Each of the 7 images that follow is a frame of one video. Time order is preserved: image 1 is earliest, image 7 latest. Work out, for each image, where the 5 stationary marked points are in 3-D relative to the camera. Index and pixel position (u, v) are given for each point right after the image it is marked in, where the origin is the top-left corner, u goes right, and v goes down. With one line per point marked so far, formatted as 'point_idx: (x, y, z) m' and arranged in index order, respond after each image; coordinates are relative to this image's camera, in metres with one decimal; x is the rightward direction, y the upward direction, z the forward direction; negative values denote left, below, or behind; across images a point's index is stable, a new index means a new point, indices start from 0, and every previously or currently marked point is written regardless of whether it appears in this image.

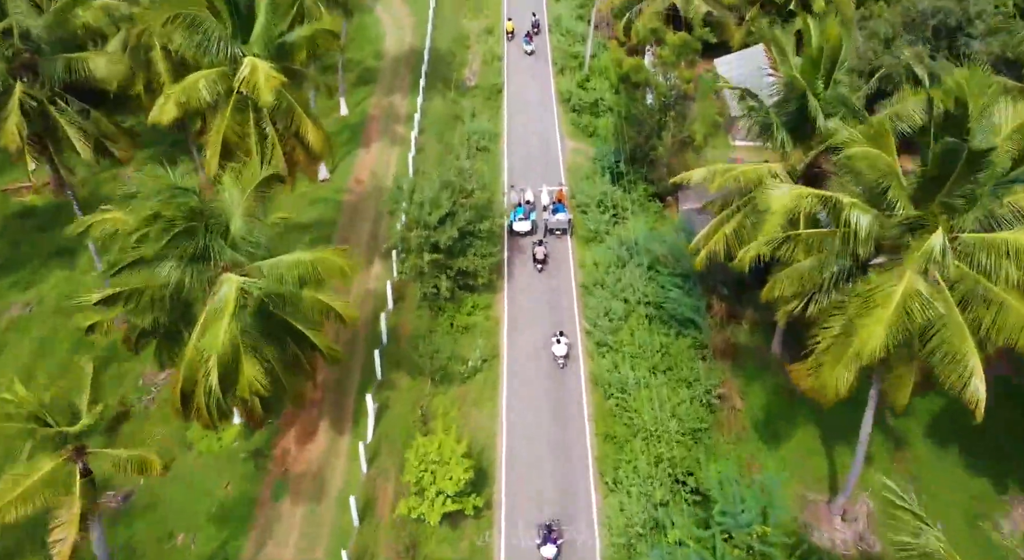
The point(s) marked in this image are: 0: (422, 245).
0: (-2.2, +0.8, +19.9) m
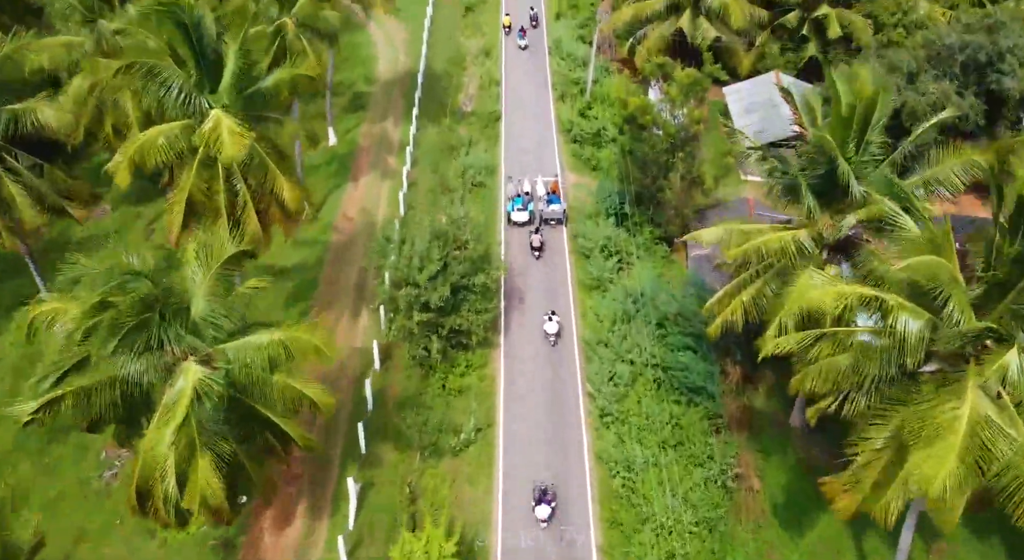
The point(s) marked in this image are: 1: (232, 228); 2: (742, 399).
0: (-2.3, -0.5, +18.3) m
1: (-5.2, +1.0, +15.1) m
2: (+5.0, -2.6, +17.9) m
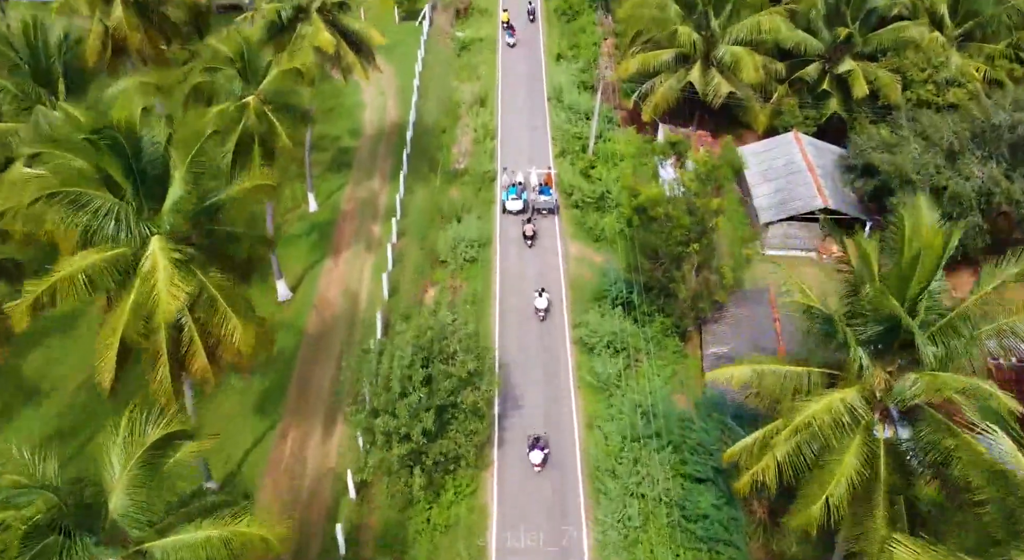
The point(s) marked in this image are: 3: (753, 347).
0: (-2.4, -3.0, +16.0) m
1: (-5.3, -1.4, +12.8) m
2: (+4.9, -5.0, +15.6) m
3: (+5.7, -1.4, +19.3) m
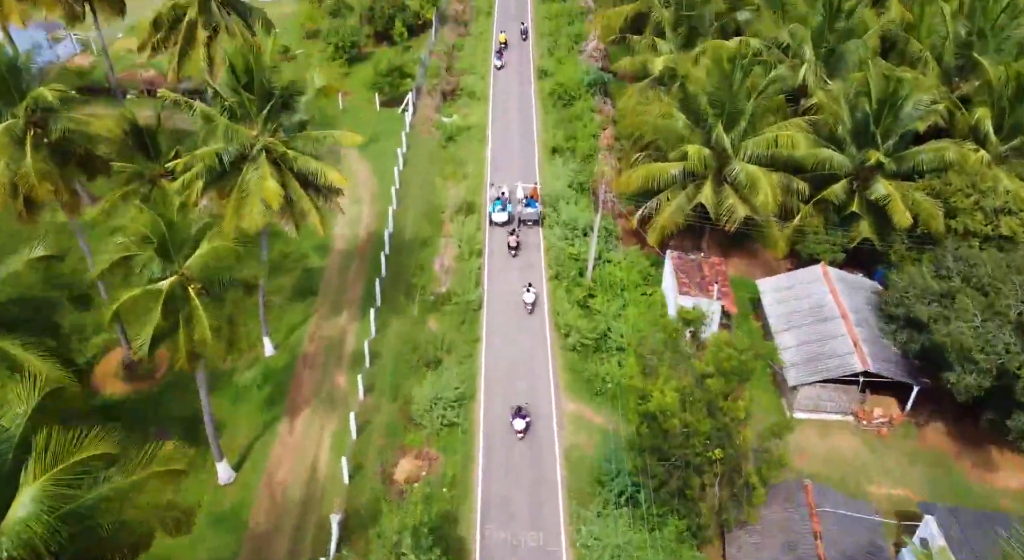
0: (-2.7, -6.9, +12.4) m
1: (-5.6, -5.2, +9.3) m
2: (+4.6, -8.9, +11.9) m
3: (+5.3, -5.4, +15.8) m
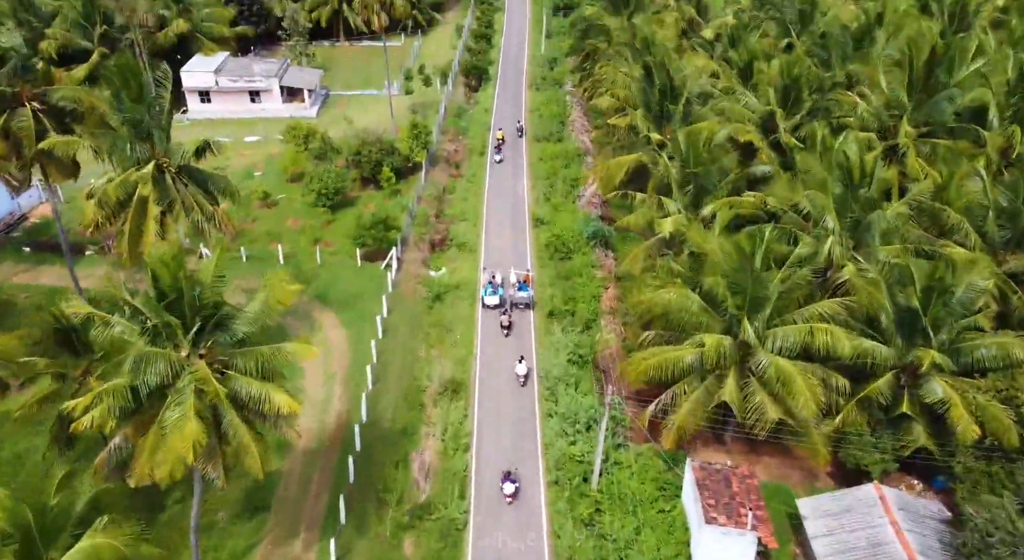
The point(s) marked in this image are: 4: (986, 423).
0: (-2.9, -10.6, +7.6) m
1: (-5.7, -8.5, +4.7) m
2: (+4.4, -12.5, +6.8) m
3: (+5.2, -9.6, +11.2) m
4: (+11.4, -3.5, +19.7) m
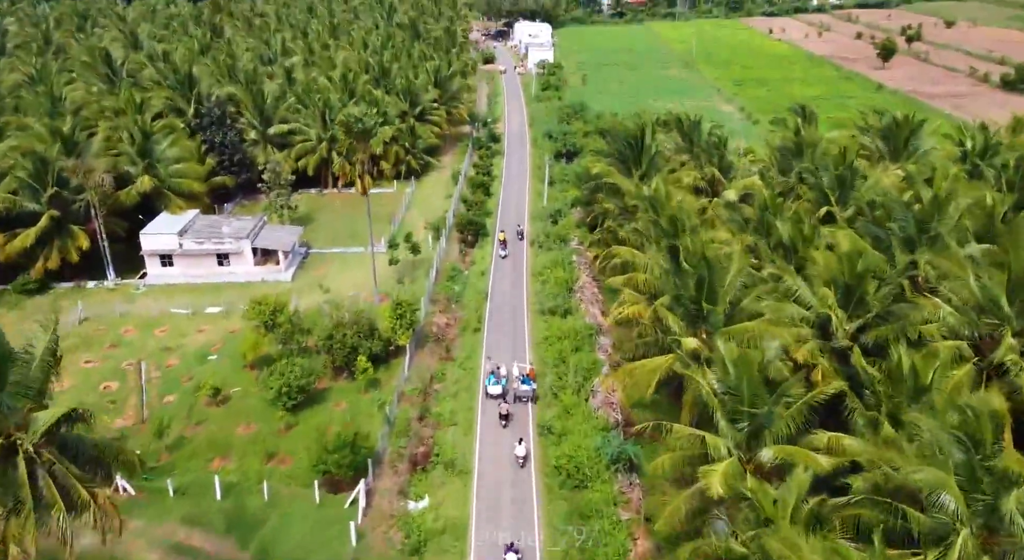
0: (-2.8, -14.6, -1.2) m
1: (-5.7, -12.2, -3.7) m
2: (+4.5, -16.5, -2.2) m
3: (+5.2, -14.2, +2.6) m
4: (+11.4, -9.4, +11.9) m
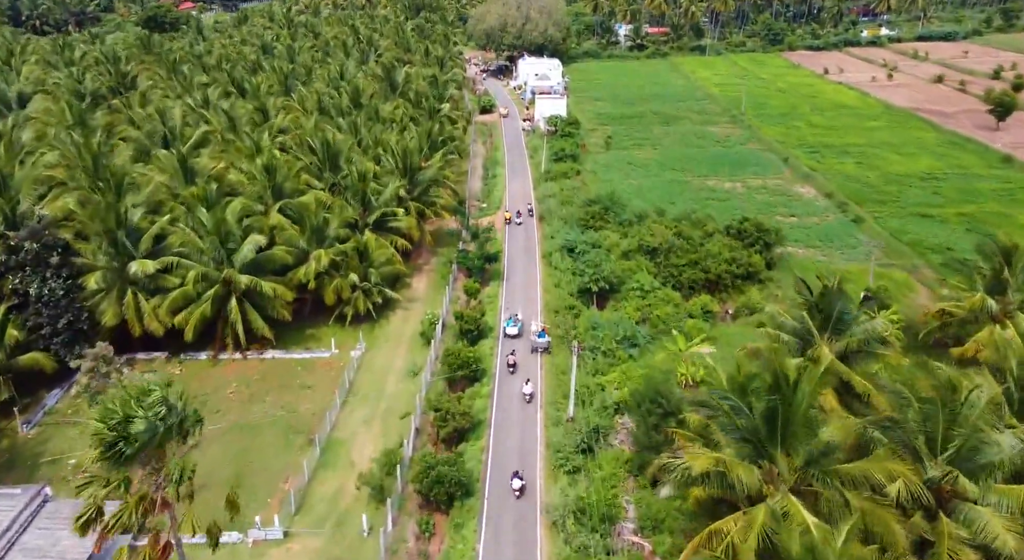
0: (-3.0, -24.6, -26.6) m
1: (-5.9, -22.1, -29.0) m
2: (+4.3, -26.5, -27.6) m
3: (+5.0, -24.3, -22.8) m
4: (+11.3, -19.7, -13.5) m
